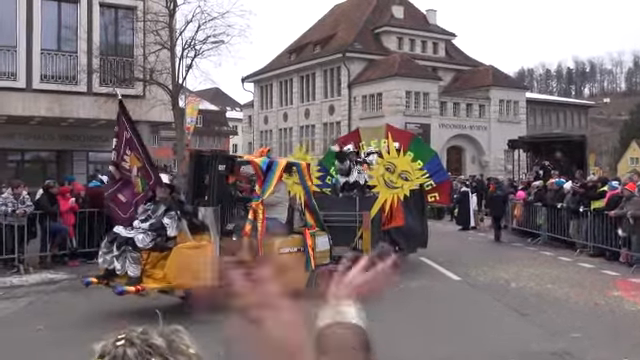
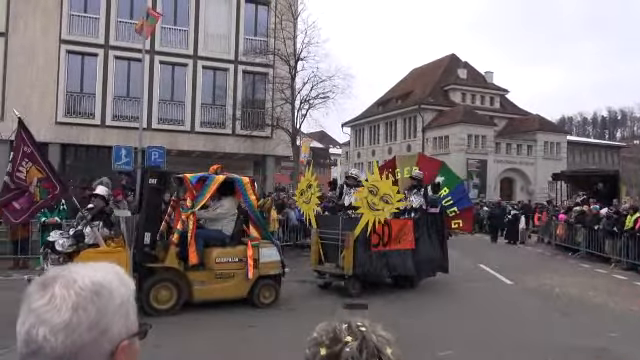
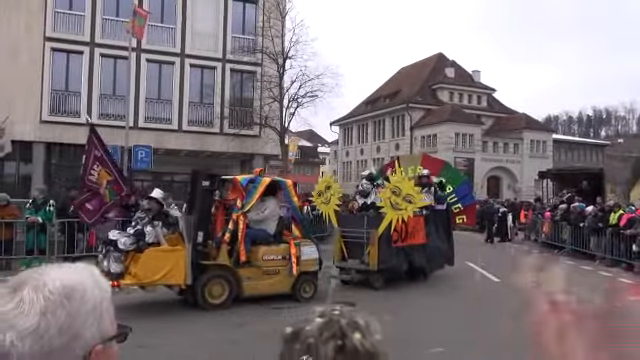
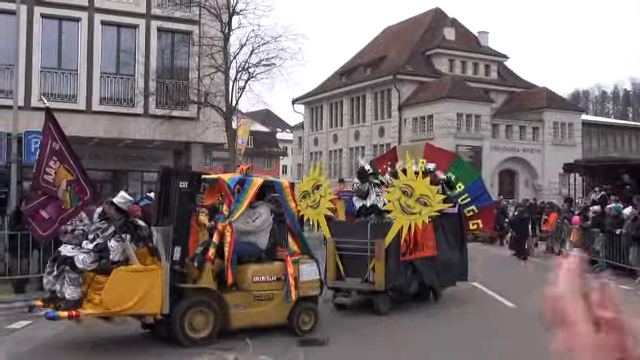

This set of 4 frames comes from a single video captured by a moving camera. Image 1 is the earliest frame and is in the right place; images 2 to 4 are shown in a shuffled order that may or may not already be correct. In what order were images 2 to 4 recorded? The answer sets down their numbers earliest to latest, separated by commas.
4, 3, 2
